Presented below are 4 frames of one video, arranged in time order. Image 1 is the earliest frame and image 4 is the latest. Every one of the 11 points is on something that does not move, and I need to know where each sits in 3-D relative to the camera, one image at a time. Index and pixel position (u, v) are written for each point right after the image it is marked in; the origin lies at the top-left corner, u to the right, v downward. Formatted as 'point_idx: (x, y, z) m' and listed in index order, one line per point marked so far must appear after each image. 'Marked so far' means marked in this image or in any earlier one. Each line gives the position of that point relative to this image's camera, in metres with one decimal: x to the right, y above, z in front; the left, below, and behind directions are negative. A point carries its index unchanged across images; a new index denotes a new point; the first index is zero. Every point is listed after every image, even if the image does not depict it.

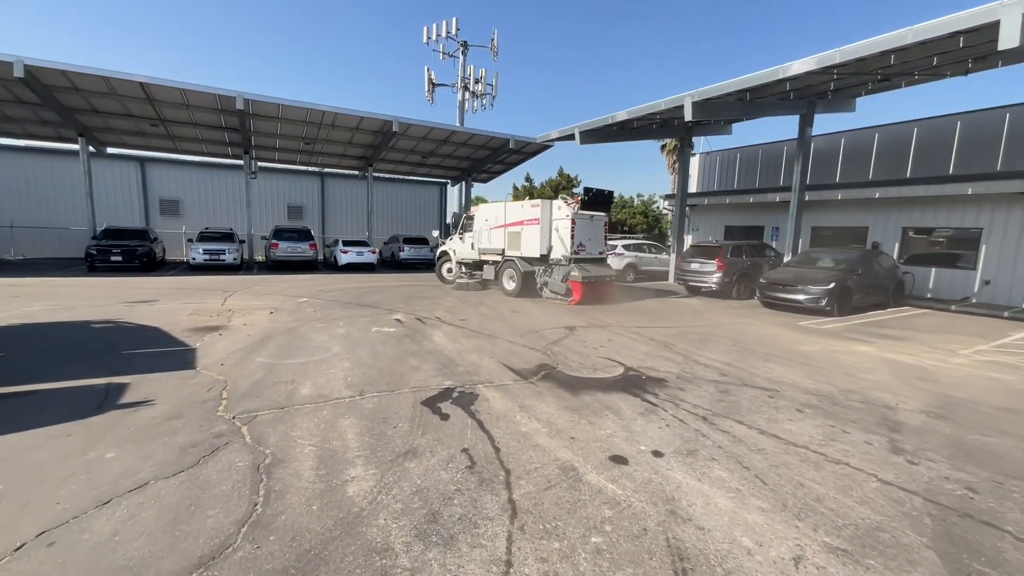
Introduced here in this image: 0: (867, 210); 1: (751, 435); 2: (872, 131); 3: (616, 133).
0: (+12.5, +2.7, +15.6) m
1: (+2.3, -1.4, +4.2) m
2: (+12.6, +5.5, +15.5) m
3: (+4.1, +6.1, +17.3) m
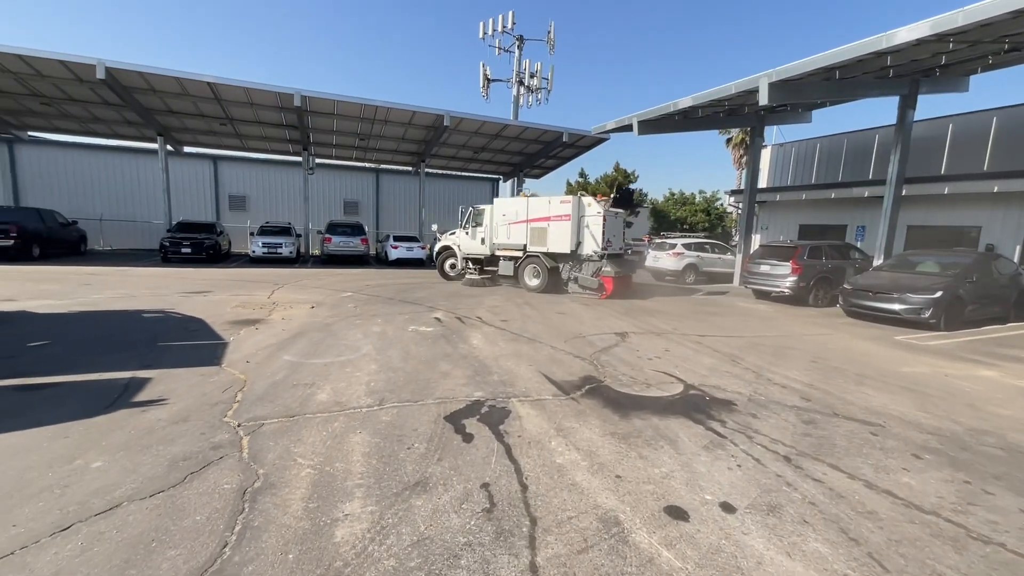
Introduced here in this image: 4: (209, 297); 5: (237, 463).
0: (+14.1, +2.5, +13.3) m
1: (+2.5, -1.5, +3.3) m
2: (+14.3, +5.2, +13.2) m
3: (+6.0, +6.0, +16.0) m
4: (-7.0, -0.2, +10.2) m
5: (-2.0, -1.3, +3.3) m
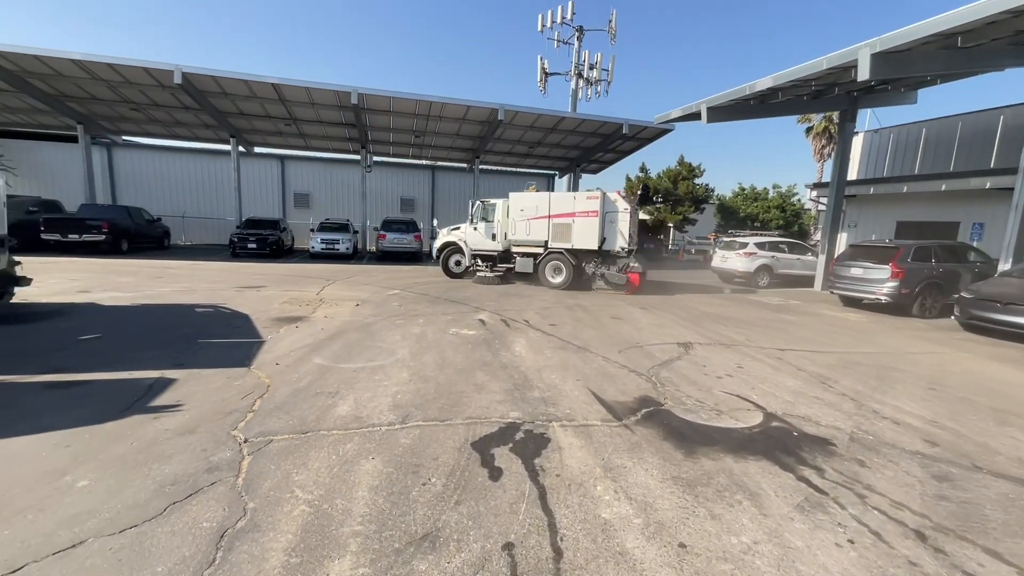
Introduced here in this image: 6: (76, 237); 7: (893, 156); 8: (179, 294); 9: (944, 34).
0: (+15.5, +2.2, +10.8) m
1: (+2.7, -1.6, +2.3) m
2: (+15.7, +4.9, +10.6) m
3: (+7.9, +5.9, +14.4) m
4: (-5.9, -0.1, +10.3) m
5: (-1.8, -1.3, +2.8) m
6: (-16.5, +1.9, +16.7) m
7: (+13.9, +4.8, +16.1) m
8: (-7.5, -0.1, +9.9) m
9: (+8.6, +5.0, +8.8) m
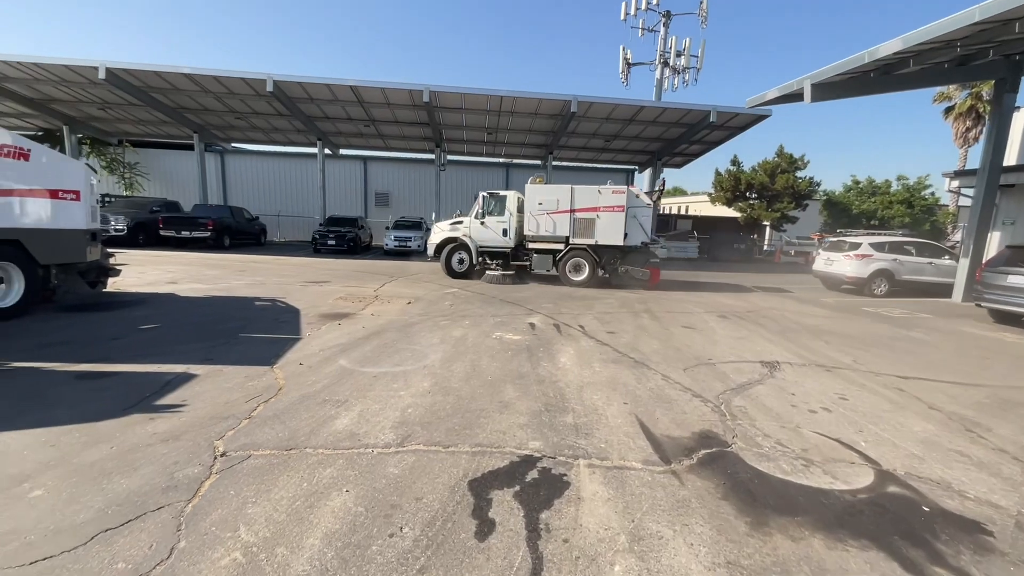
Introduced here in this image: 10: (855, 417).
0: (+16.6, +1.7, +7.1) m
1: (+2.4, -1.7, +1.1) m
2: (+16.9, +4.5, +6.9) m
3: (+9.9, +5.6, +12.1) m
4: (-4.5, 0.0, +10.5) m
5: (-1.9, -1.3, +2.5) m
6: (-13.8, +2.3, +18.7) m
7: (+16.1, +4.4, +12.7) m
8: (-6.2, 0.0, +10.4) m
9: (+9.5, +4.8, +6.4) m
10: (+3.4, -1.3, +4.3) m
